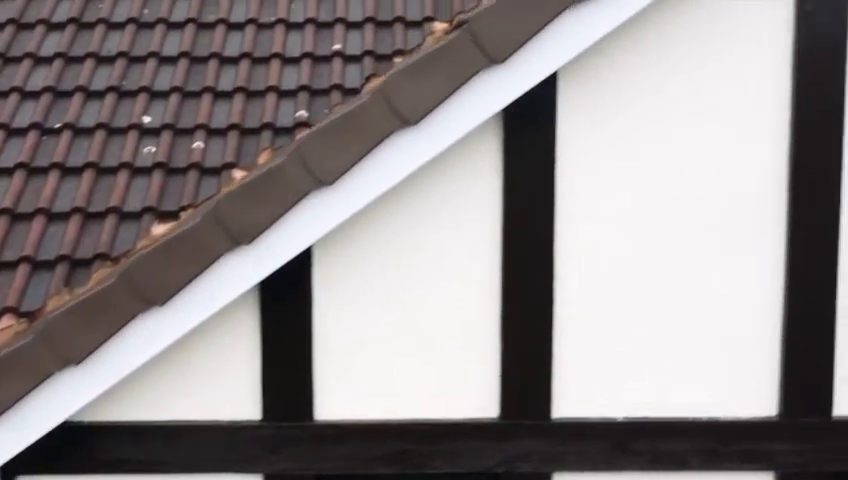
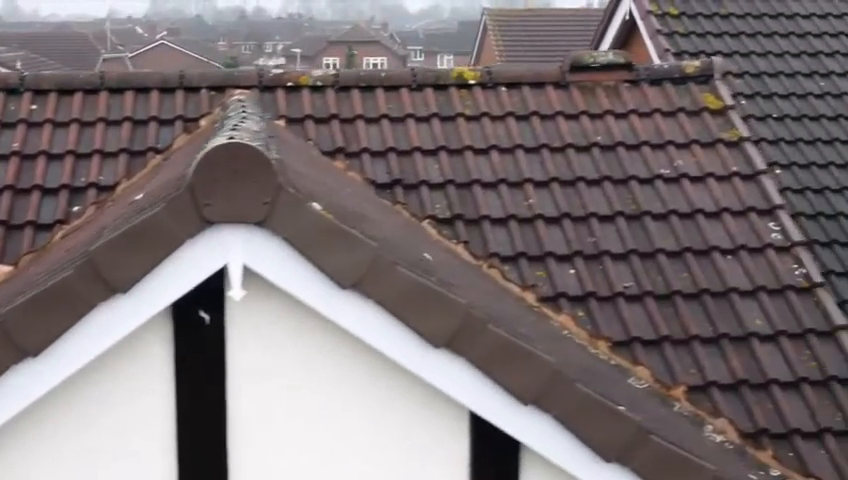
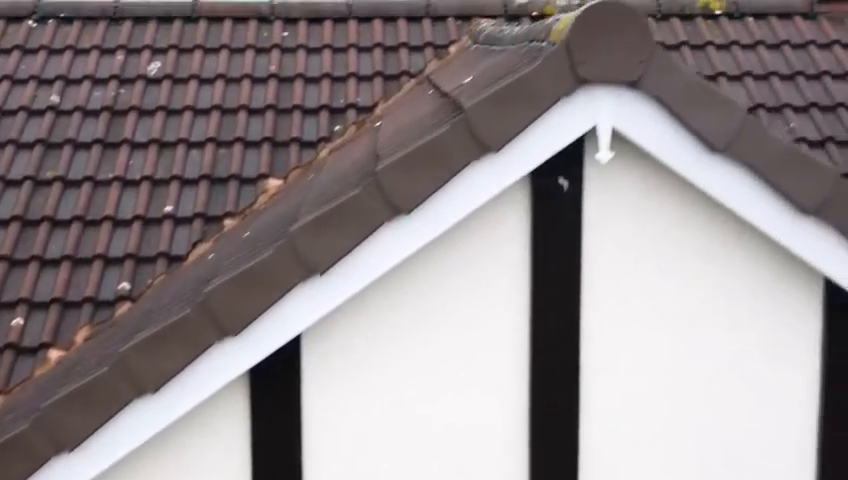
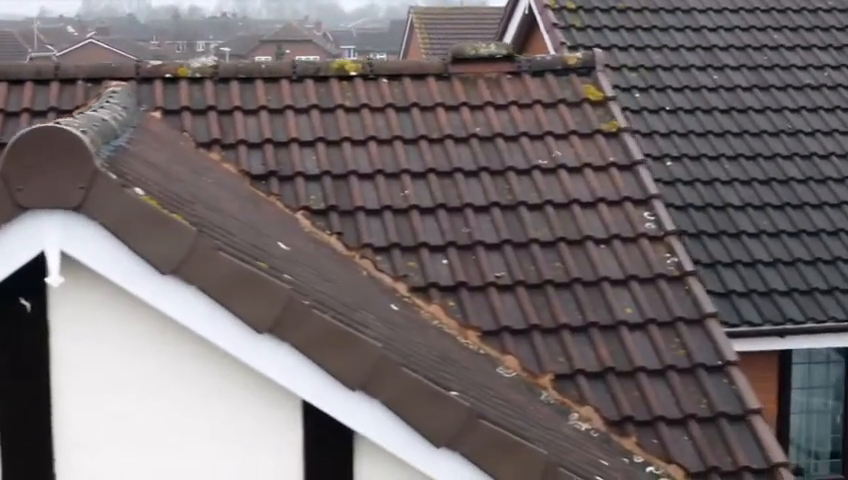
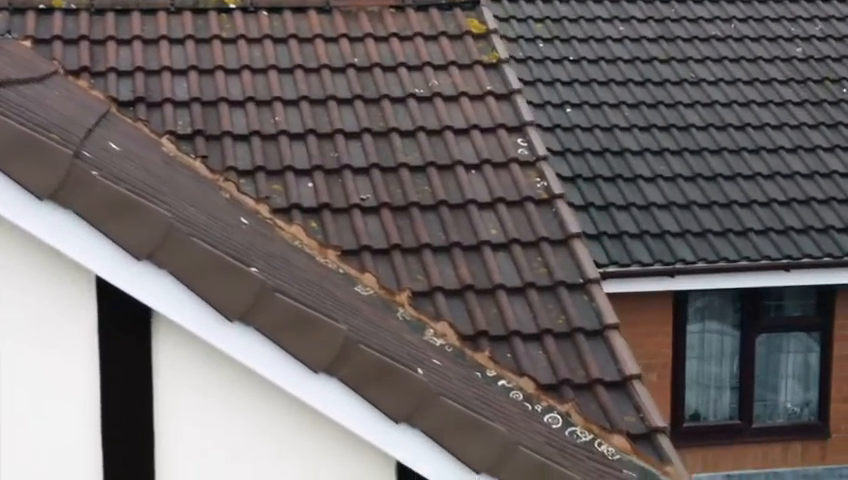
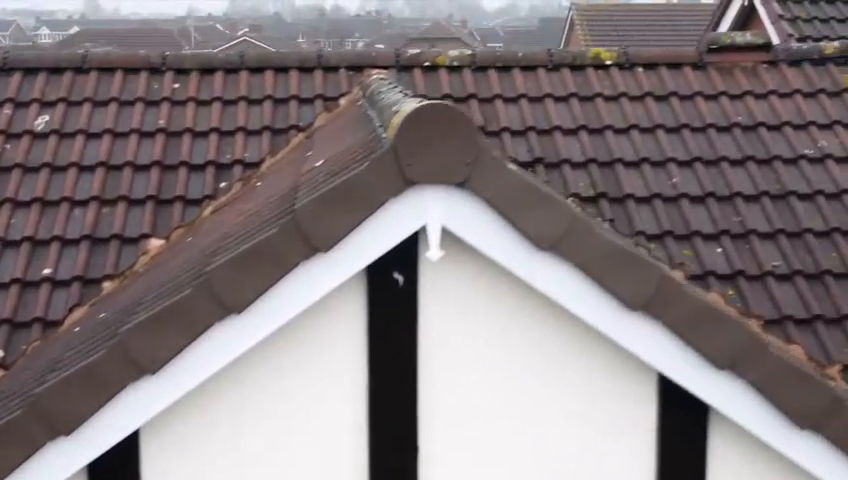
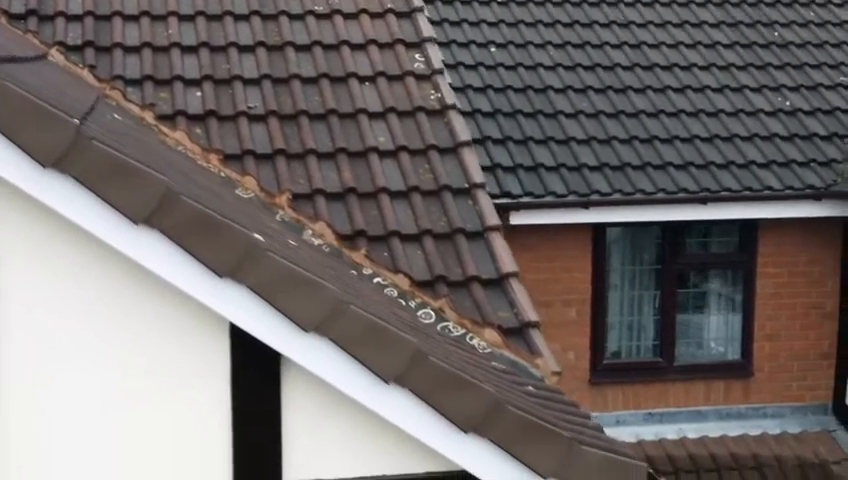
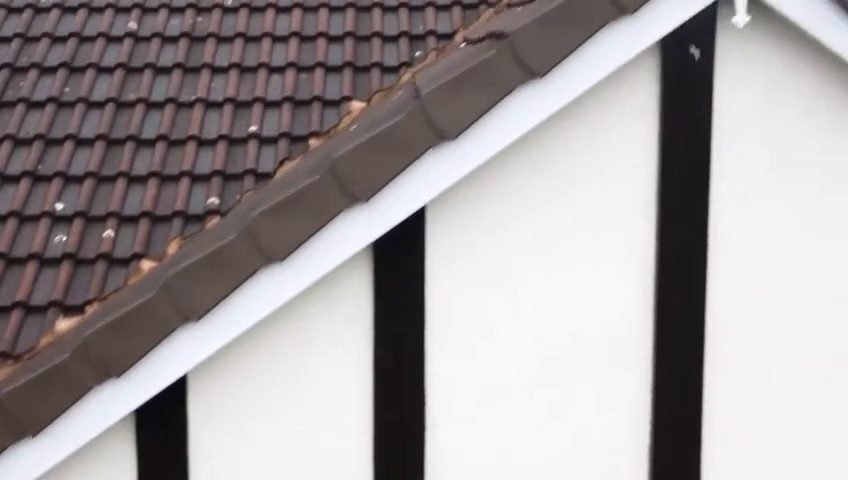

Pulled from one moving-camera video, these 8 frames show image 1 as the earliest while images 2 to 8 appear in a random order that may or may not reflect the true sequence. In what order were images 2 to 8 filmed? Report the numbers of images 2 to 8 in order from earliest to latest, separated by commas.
8, 3, 6, 2, 4, 5, 7
